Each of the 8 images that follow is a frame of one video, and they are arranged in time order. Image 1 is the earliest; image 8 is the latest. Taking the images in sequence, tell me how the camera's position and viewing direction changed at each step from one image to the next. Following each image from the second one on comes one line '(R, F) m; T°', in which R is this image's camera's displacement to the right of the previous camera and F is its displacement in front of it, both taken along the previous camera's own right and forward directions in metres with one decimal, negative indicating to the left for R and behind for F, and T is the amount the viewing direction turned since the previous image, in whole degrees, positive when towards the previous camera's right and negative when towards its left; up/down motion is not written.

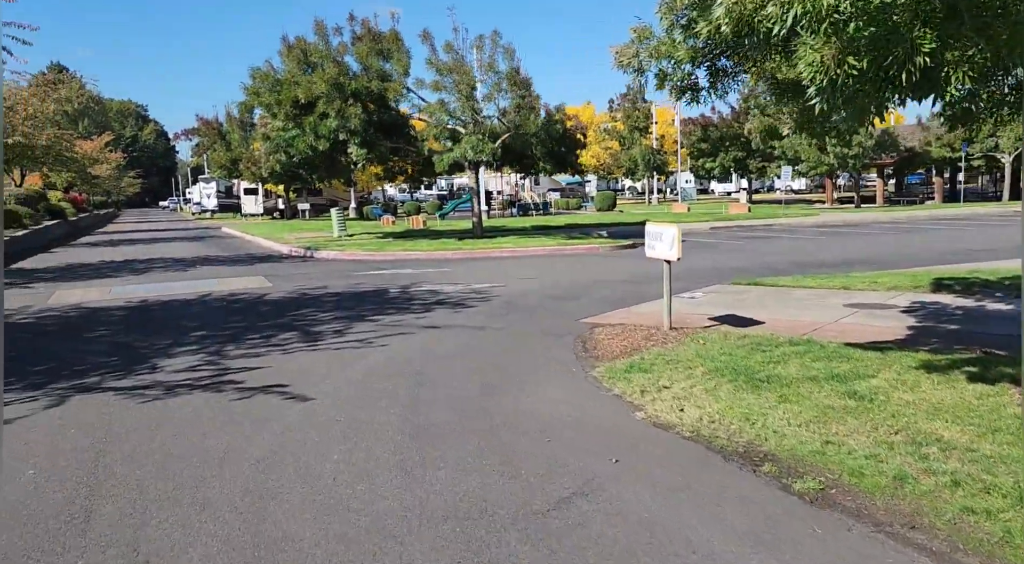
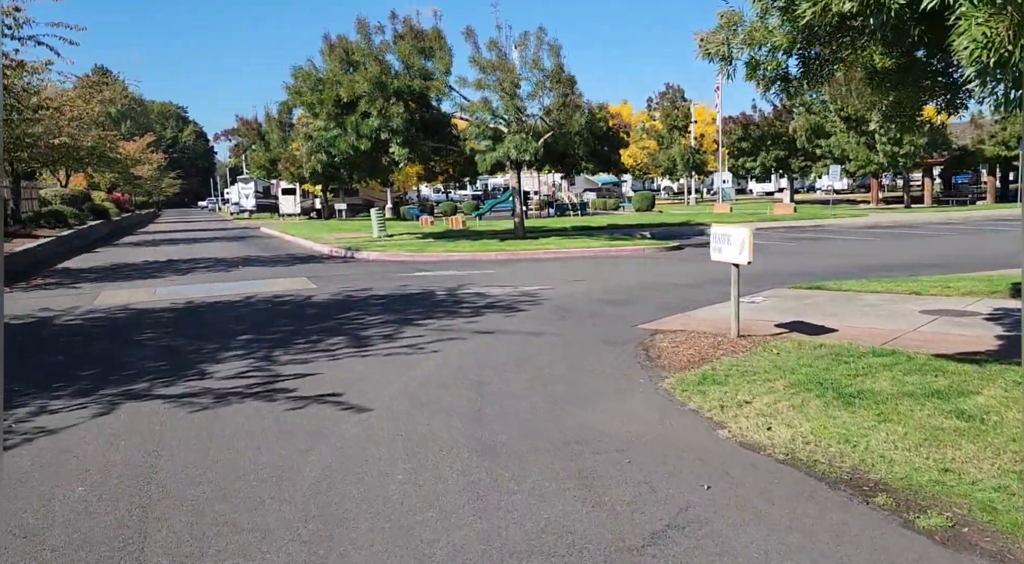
(-0.2, +0.4) m; -2°
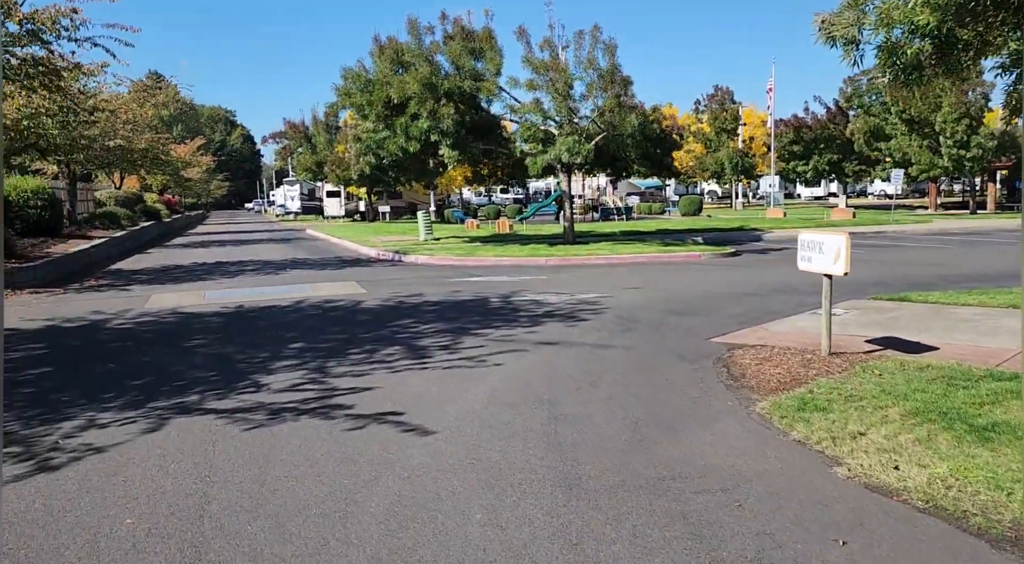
(-0.3, +0.6) m; -3°
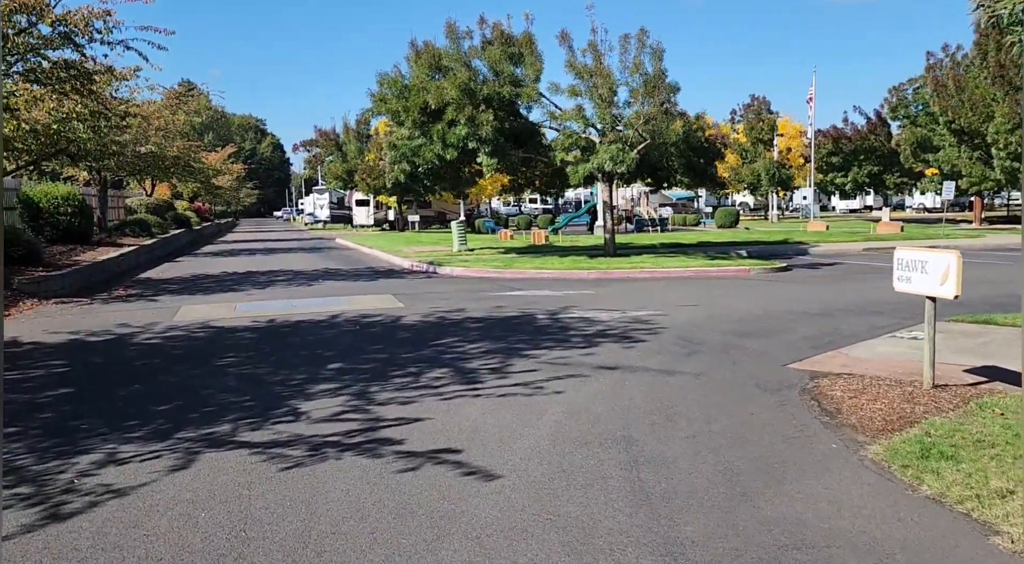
(-0.3, +0.8) m; -2°
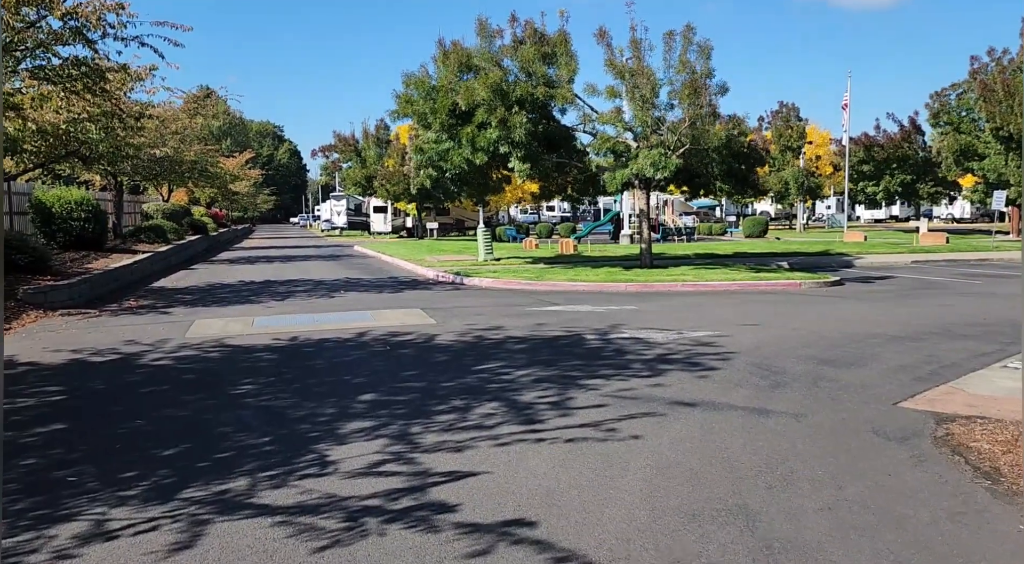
(-0.4, +1.2) m; -1°
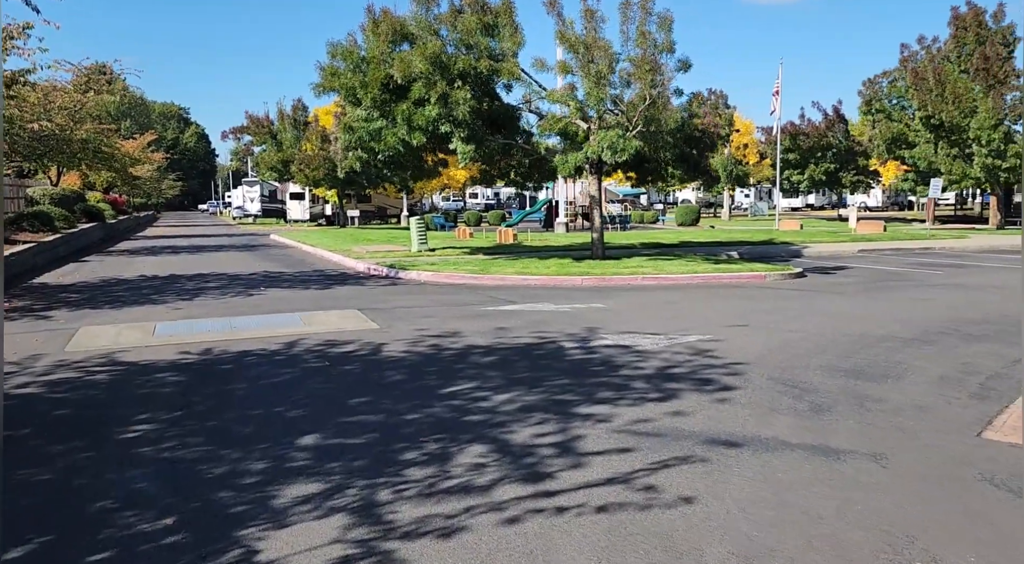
(-0.5, +1.9) m; +5°
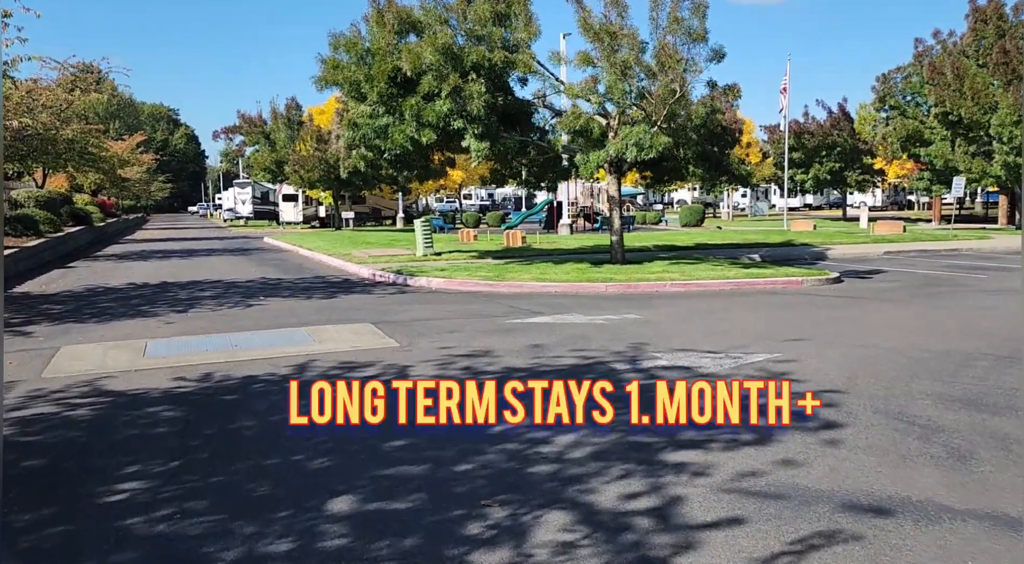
(-0.5, +1.2) m; +1°
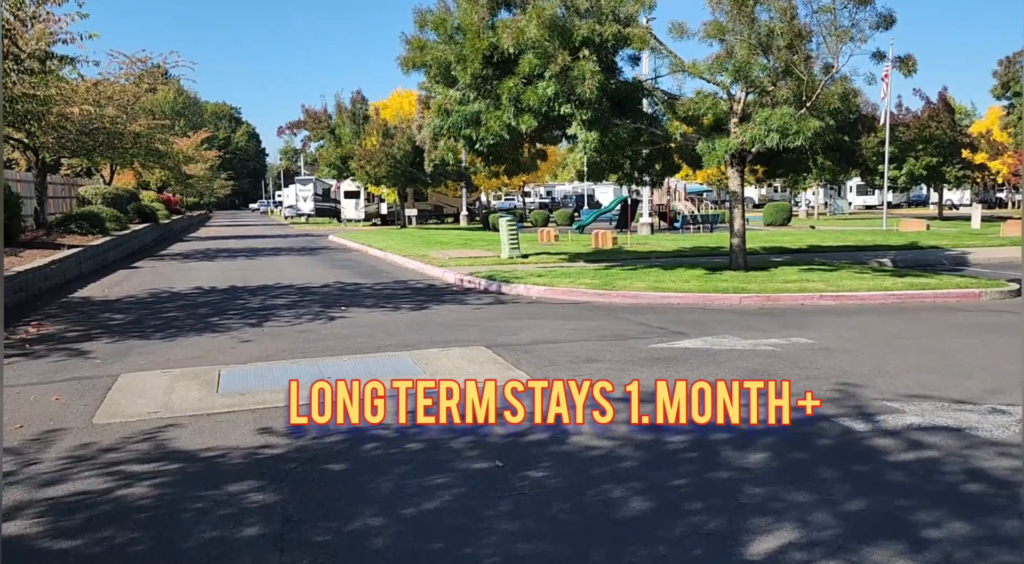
(-1.0, +2.2) m; -3°
